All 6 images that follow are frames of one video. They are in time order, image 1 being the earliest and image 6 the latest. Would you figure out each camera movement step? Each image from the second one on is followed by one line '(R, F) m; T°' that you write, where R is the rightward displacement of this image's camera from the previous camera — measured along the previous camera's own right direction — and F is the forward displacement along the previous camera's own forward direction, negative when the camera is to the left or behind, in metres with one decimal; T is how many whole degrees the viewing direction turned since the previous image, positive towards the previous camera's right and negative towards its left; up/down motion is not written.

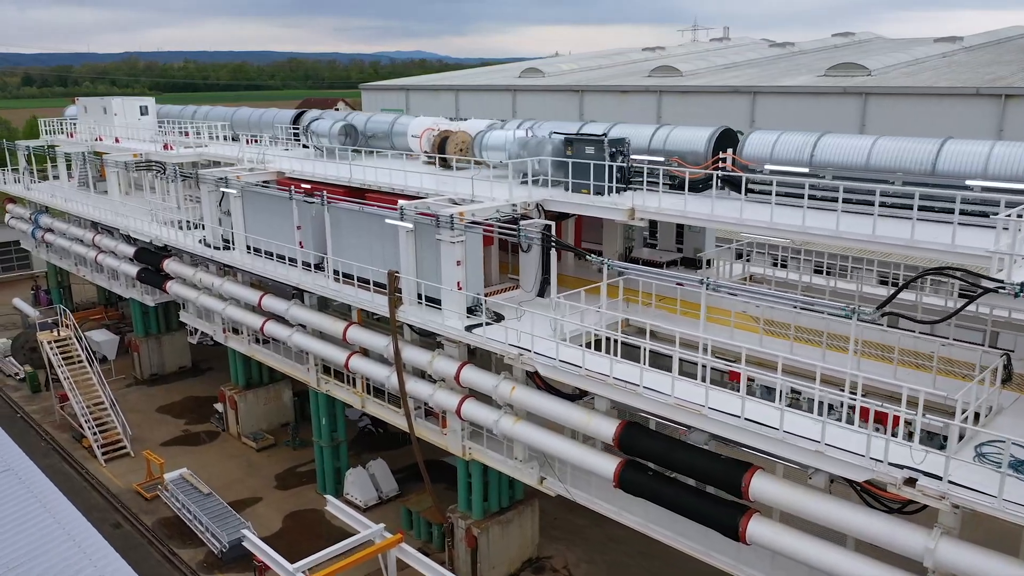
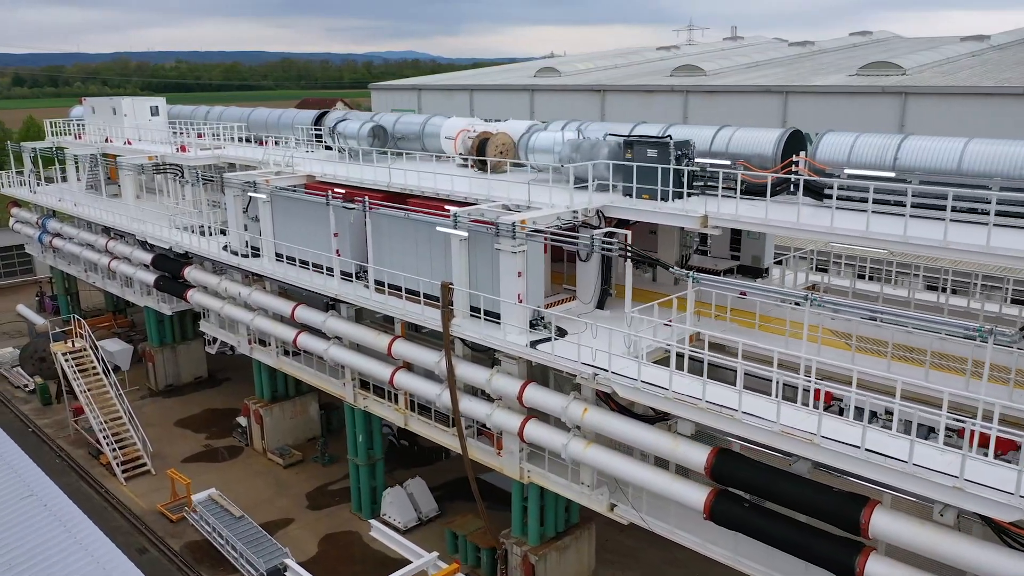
(-1.5, +1.2) m; +1°
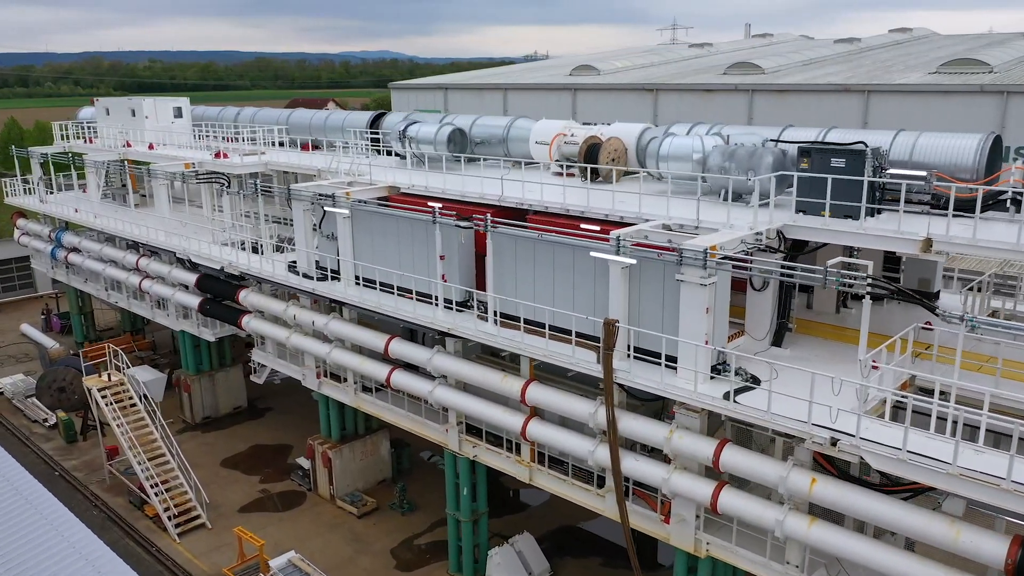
(-3.7, +3.0) m; +2°
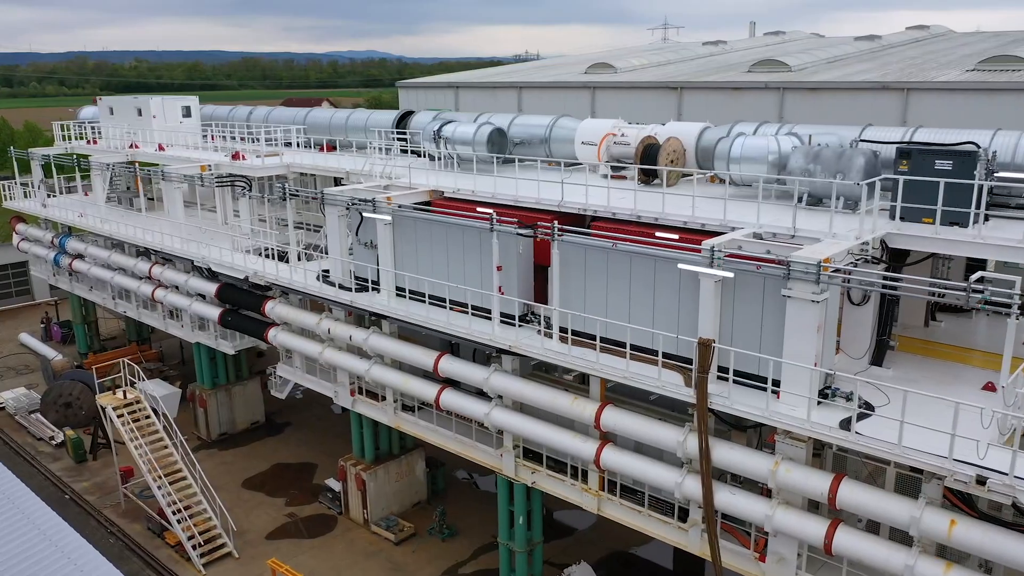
(-1.6, +1.5) m; +1°
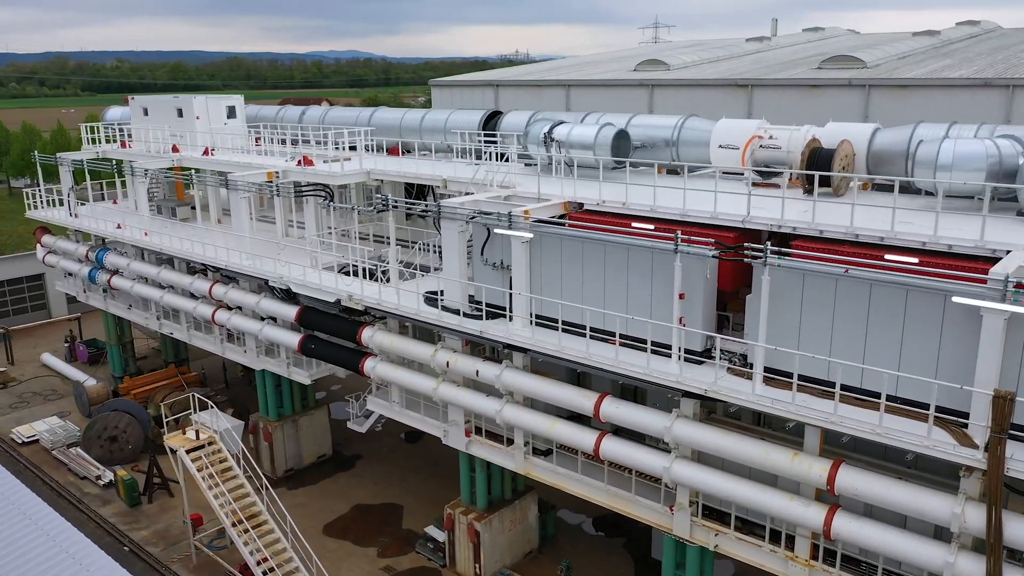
(-3.6, +2.7) m; +1°
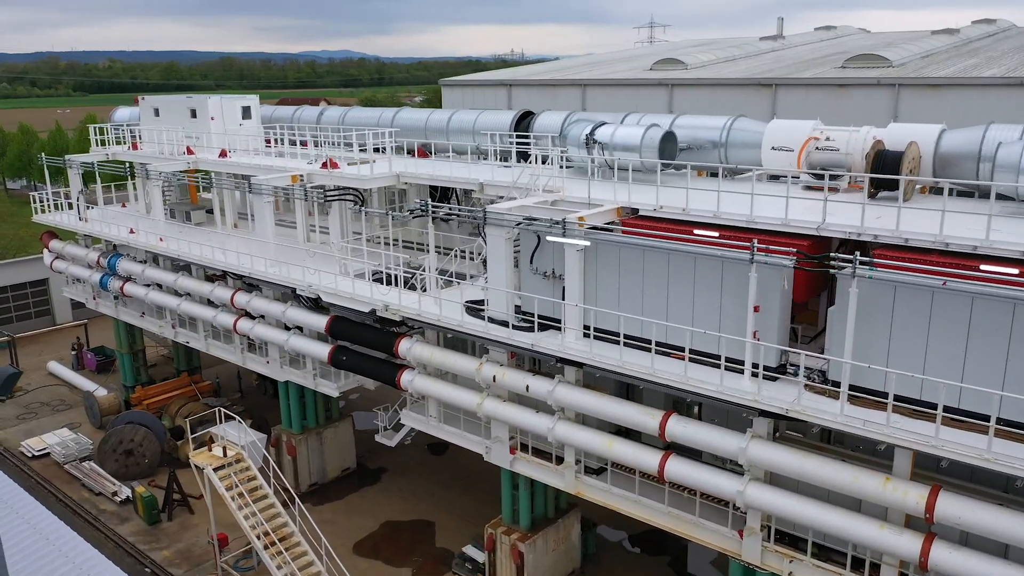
(-1.2, +0.9) m; 0°
